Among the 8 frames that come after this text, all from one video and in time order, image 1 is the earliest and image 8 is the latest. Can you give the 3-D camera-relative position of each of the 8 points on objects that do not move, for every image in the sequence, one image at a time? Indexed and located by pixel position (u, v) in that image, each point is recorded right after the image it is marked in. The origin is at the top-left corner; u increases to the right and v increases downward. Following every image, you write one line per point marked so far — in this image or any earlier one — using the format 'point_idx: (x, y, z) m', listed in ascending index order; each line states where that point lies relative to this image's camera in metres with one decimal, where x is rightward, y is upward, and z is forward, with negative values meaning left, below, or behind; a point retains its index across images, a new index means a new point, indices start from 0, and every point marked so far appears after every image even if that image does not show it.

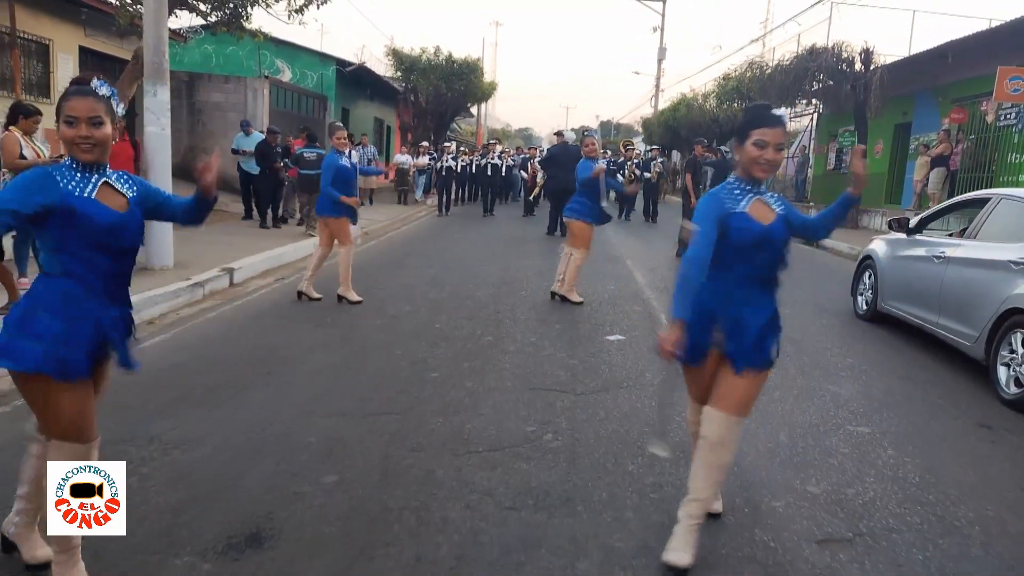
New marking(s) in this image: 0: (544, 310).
0: (+0.4, -0.3, +8.8) m
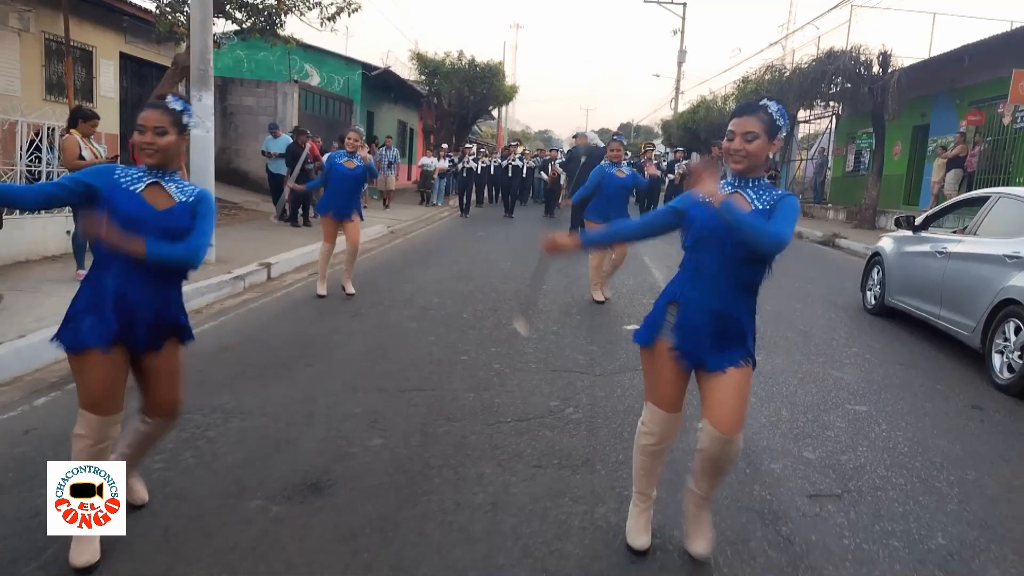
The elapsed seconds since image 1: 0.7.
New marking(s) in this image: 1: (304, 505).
0: (+0.7, -0.2, +9.3) m
1: (-1.1, -1.1, +3.8) m
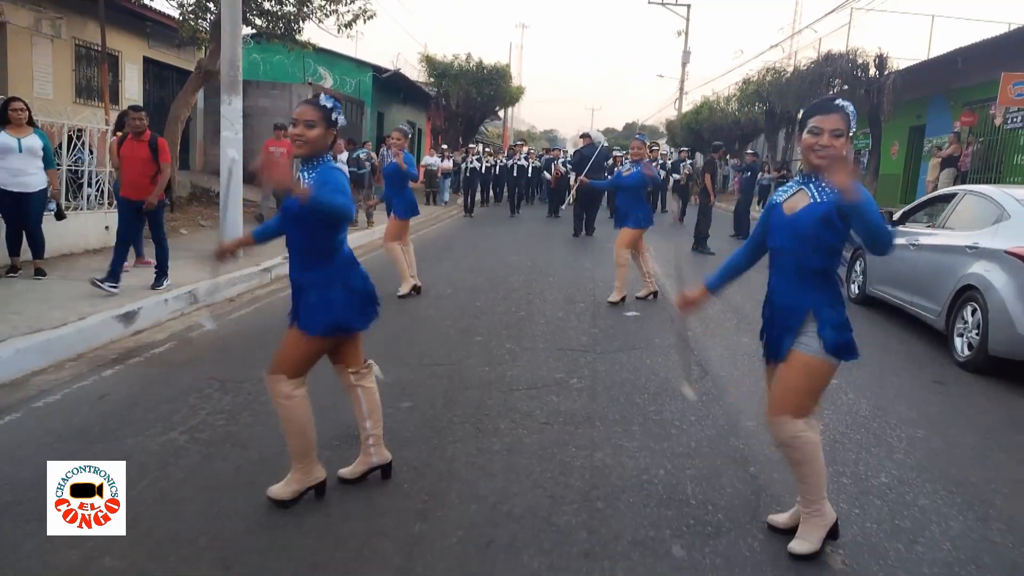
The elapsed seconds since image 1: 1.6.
0: (+0.8, -0.1, +10.0) m
1: (-1.0, -1.0, +4.5) m
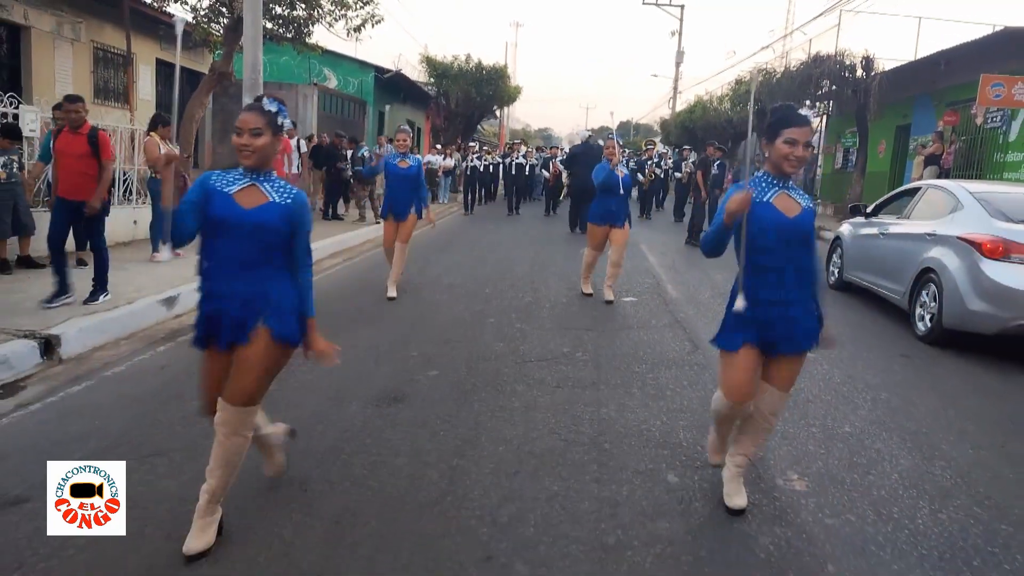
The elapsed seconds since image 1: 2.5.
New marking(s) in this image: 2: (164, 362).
0: (+0.8, +0.1, +10.7) m
1: (-0.9, -0.8, +5.2) m
2: (-3.0, -0.6, +6.4) m
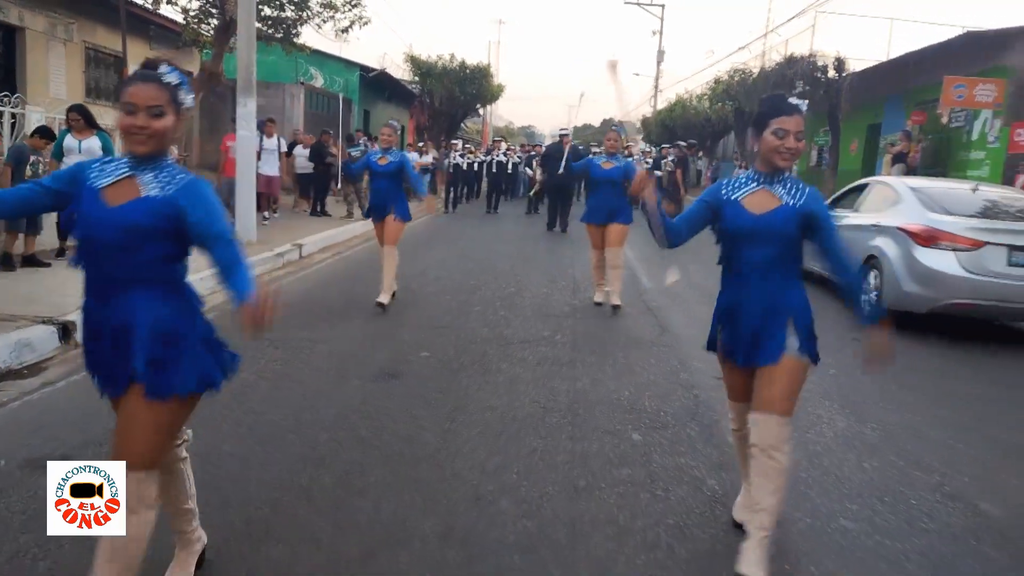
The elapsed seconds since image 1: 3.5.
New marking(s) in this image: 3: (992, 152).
0: (+0.6, +0.2, +11.3) m
1: (-1.0, -0.7, +5.8) m
2: (-3.1, -0.5, +6.9) m
3: (+11.8, +3.3, +18.3) m
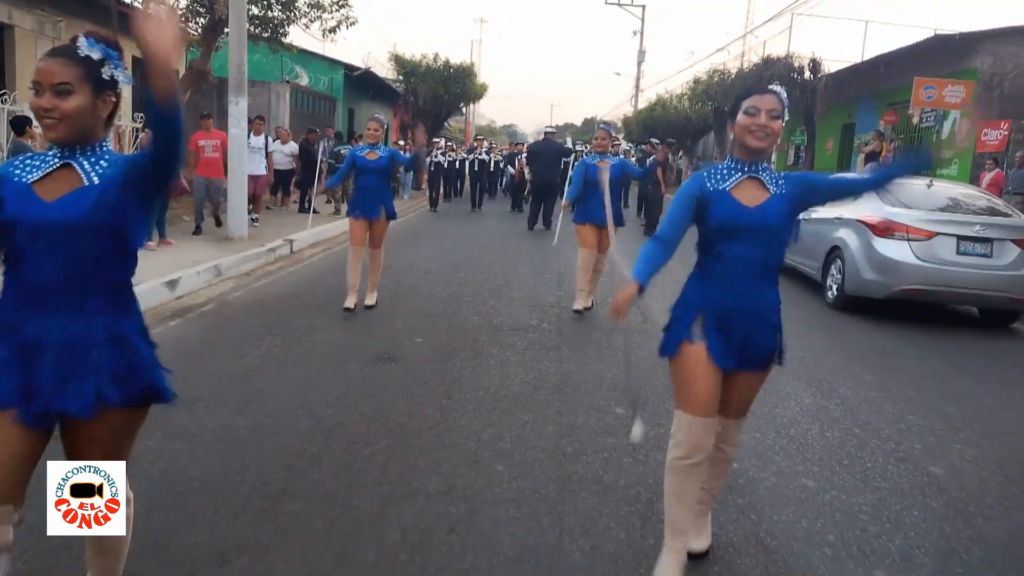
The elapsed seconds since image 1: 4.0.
0: (+0.4, +0.3, +11.7) m
1: (-1.1, -0.6, +6.1) m
2: (-3.2, -0.4, +7.2) m
3: (+11.4, +3.5, +19.0) m
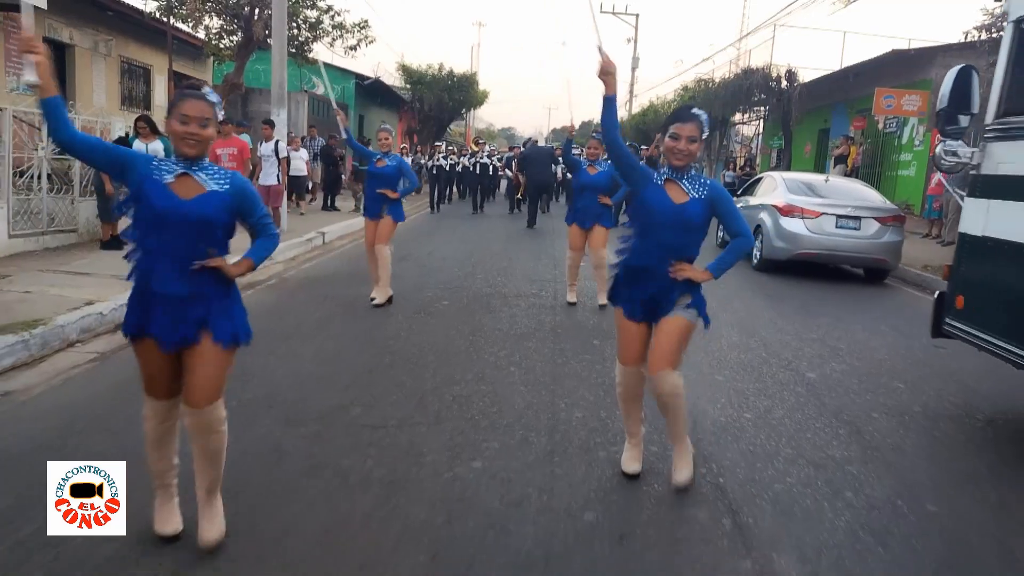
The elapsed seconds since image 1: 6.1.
0: (+0.4, +0.6, +13.7) m
1: (-1.0, -0.3, +8.1) m
2: (-3.2, -0.1, +9.2) m
3: (+11.4, +3.8, +21.0) m
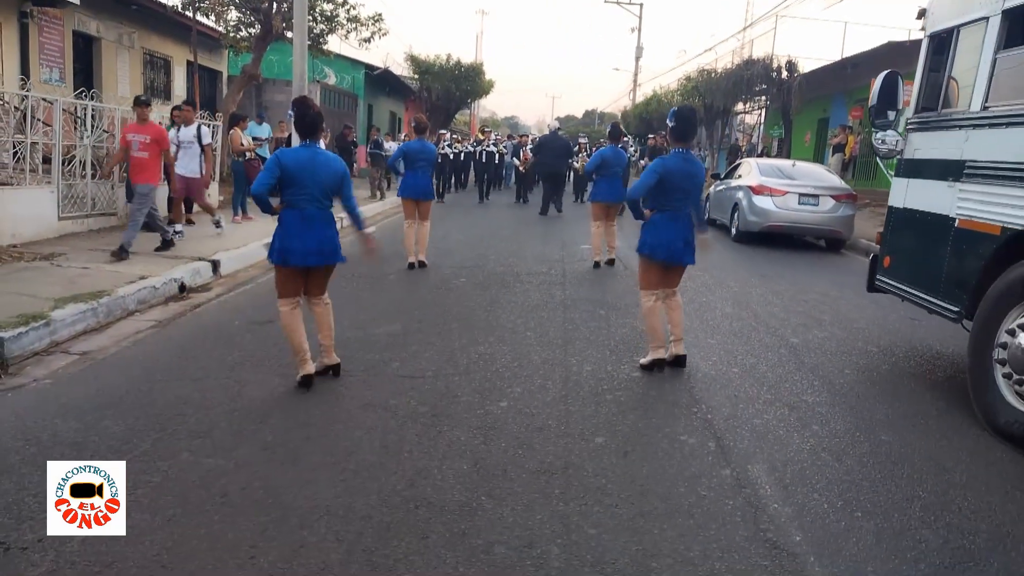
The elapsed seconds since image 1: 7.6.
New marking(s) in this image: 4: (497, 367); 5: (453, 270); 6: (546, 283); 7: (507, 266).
0: (+0.6, +1.0, +14.5) m
1: (-0.8, 0.0, +8.9) m
2: (-3.0, +0.2, +10.0) m
3: (+11.7, +4.2, +21.7) m
4: (-0.1, -0.6, +5.9) m
5: (-0.9, +0.3, +10.5) m
6: (+0.5, +0.1, +9.4) m
7: (-0.1, +0.3, +10.8) m
